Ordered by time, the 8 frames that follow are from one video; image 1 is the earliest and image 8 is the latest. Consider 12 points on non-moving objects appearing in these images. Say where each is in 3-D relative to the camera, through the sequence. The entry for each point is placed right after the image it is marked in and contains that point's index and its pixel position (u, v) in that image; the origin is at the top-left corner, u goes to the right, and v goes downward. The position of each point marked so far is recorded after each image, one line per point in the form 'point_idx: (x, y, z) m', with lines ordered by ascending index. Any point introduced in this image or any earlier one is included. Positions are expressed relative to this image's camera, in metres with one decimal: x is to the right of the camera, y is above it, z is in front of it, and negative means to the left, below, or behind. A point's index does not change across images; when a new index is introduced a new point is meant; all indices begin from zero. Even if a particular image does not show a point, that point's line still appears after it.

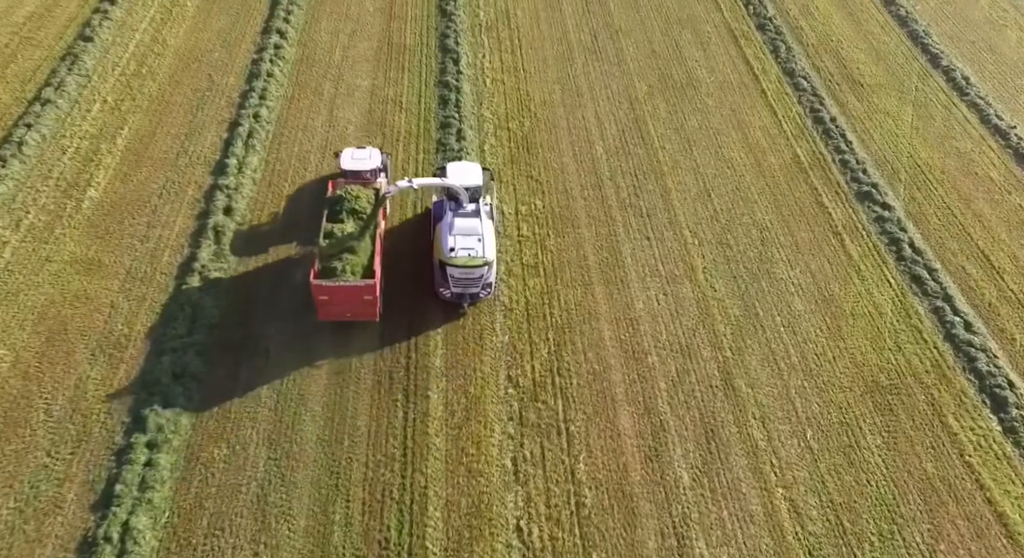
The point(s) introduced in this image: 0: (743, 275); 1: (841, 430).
0: (+4.6, +0.1, +20.0) m
1: (+5.7, -2.7, +17.4) m
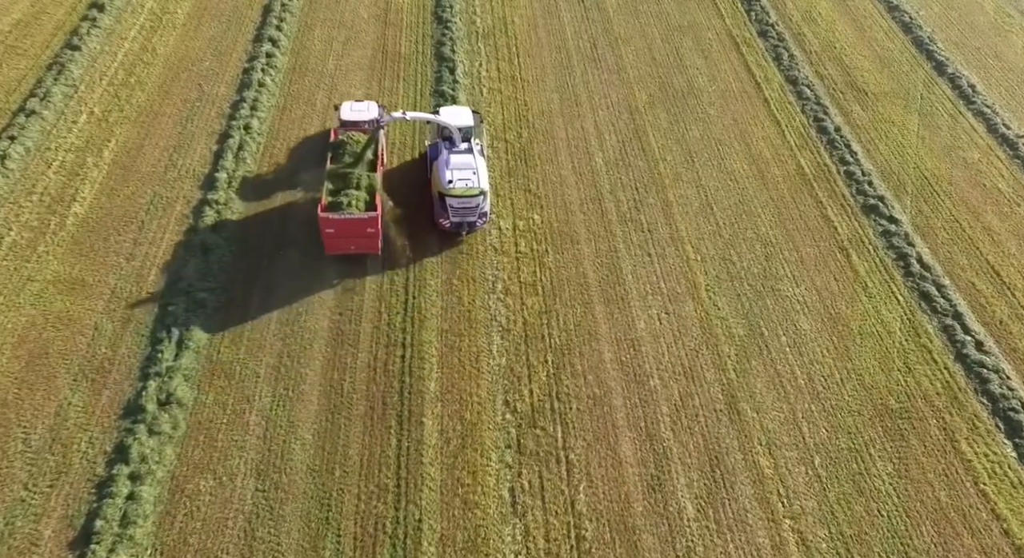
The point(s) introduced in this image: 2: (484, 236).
0: (+4.6, -0.3, +19.4) m
1: (+5.7, -3.0, +16.9) m
2: (-0.6, +0.8, +20.0) m
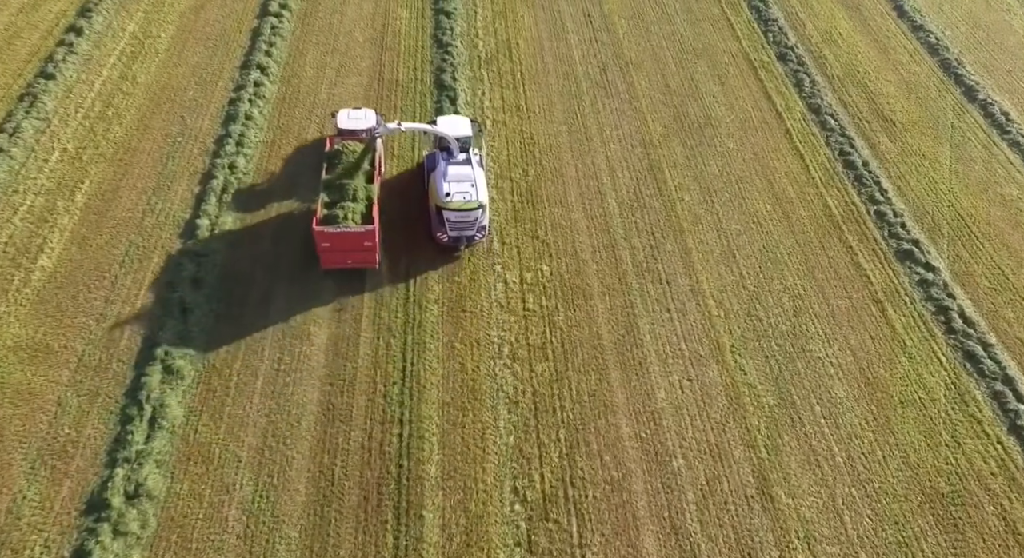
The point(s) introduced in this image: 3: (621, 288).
0: (+4.7, -1.3, +17.8) m
1: (+5.8, -4.1, +15.3) m
2: (-0.4, -0.2, +18.4) m
3: (+2.0, -0.2, +18.8) m
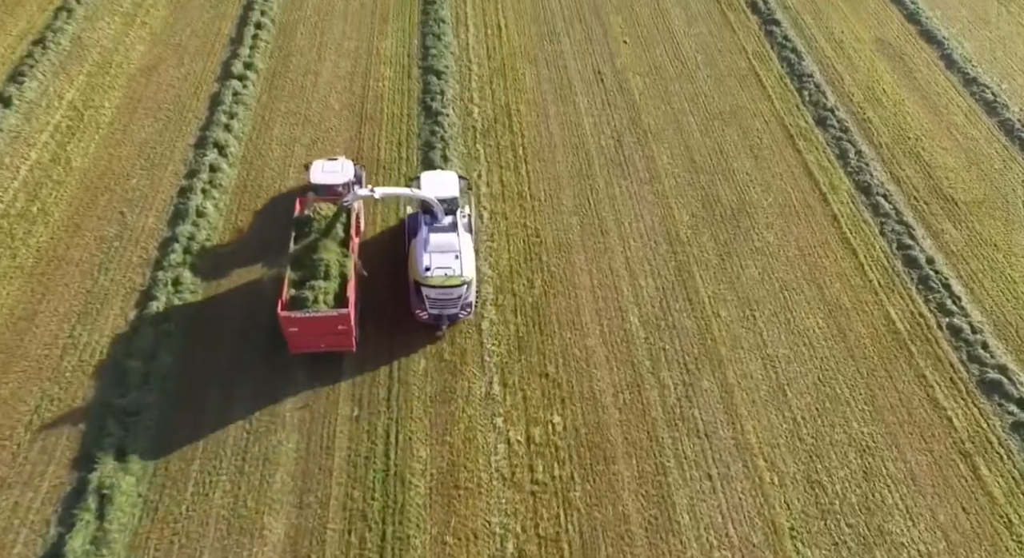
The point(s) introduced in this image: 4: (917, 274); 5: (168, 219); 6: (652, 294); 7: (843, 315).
0: (+4.8, -3.7, +14.2) m
1: (+5.9, -6.4, +11.7) m
2: (-0.4, -2.6, +14.8) m
3: (+2.1, -2.5, +15.2) m
4: (+7.9, +0.1, +19.5) m
5: (-6.5, +1.1, +19.0) m
6: (+2.6, -0.3, +18.3) m
7: (+6.1, -0.7, +18.4) m
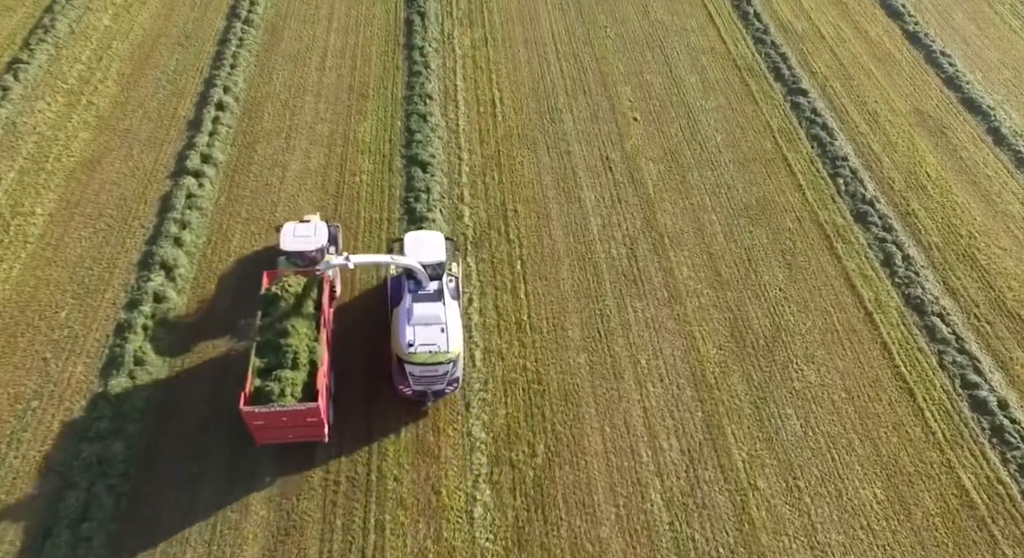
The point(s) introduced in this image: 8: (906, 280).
0: (+4.8, -6.2, +11.2) m
1: (+5.9, -8.9, +8.7) m
2: (-0.4, -5.1, +11.8) m
3: (+2.1, -5.0, +12.2) m
4: (+7.8, -2.4, +16.6) m
5: (-6.6, -1.4, +16.0) m
6: (+2.5, -2.8, +15.3) m
7: (+6.0, -3.2, +15.4) m
8: (+7.7, 0.0, +19.5) m
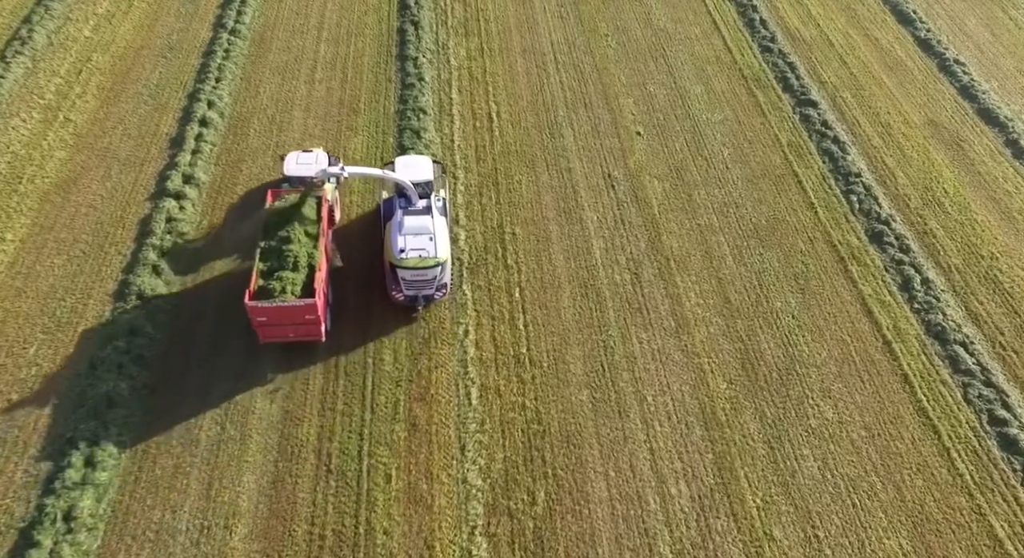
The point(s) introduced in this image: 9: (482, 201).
0: (+4.7, -6.6, +10.2) m
1: (+5.9, -9.4, +7.7) m
2: (-0.4, -5.6, +10.8) m
3: (+2.1, -5.5, +11.2) m
4: (+7.8, -2.9, +15.6) m
5: (-6.6, -1.9, +15.0) m
6: (+2.5, -3.3, +14.3) m
7: (+6.0, -3.6, +14.4) m
8: (+7.7, -0.5, +18.5) m
9: (-0.6, +1.5, +19.8) m
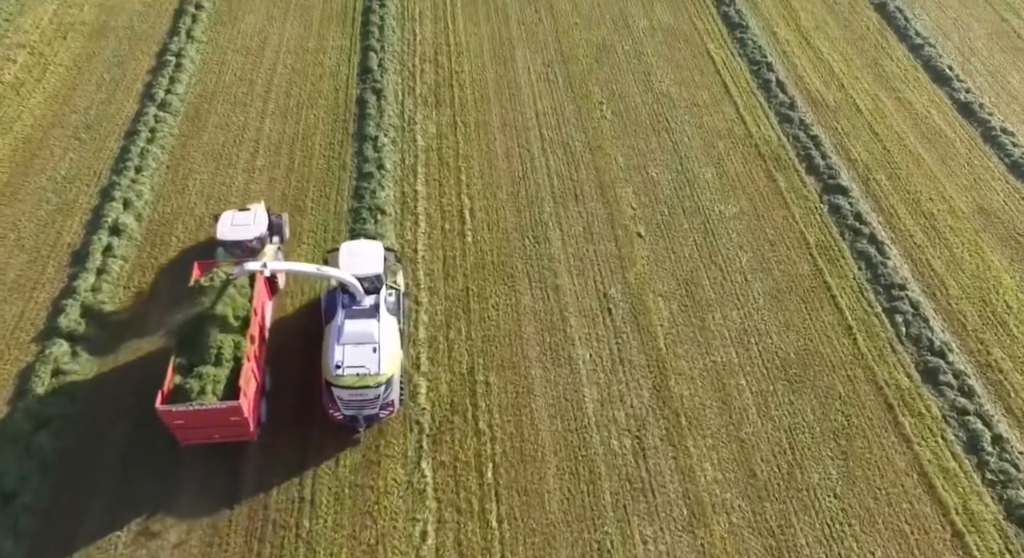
0: (+4.4, -9.1, +6.6) m
1: (+5.6, -11.8, +4.1) m
2: (-0.7, -8.1, +7.1) m
3: (+1.7, -8.0, +7.6) m
4: (+7.4, -5.3, +12.0) m
5: (-7.0, -4.4, +11.3) m
6: (+2.1, -5.7, +10.7) m
7: (+5.6, -6.1, +10.8) m
8: (+7.3, -2.9, +14.9) m
9: (-1.0, -0.9, +16.2) m
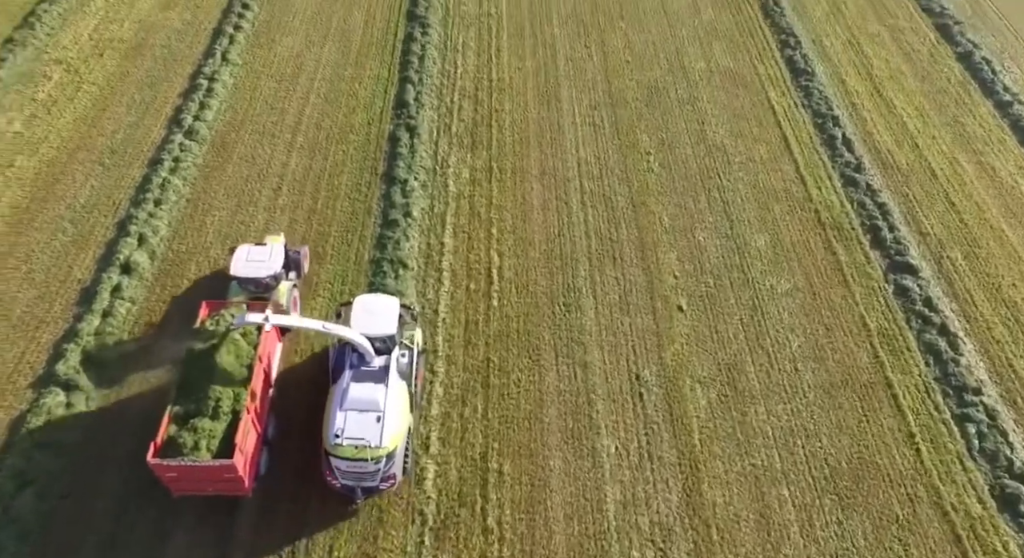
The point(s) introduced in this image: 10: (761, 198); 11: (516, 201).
0: (+3.7, -10.4, +5.0) m
1: (+4.7, -13.2, +2.4) m
2: (-1.3, -9.1, +5.7) m
3: (+1.2, -9.1, +6.1) m
4: (+7.2, -6.9, +10.2) m
5: (-7.1, -5.1, +10.2) m
6: (+1.9, -6.9, +9.1) m
7: (+5.3, -7.5, +9.1) m
8: (+7.4, -4.5, +13.1) m
9: (-0.7, -2.0, +14.8) m
10: (+4.9, +1.5, +19.9) m
11: (+0.1, +1.5, +19.2) m
